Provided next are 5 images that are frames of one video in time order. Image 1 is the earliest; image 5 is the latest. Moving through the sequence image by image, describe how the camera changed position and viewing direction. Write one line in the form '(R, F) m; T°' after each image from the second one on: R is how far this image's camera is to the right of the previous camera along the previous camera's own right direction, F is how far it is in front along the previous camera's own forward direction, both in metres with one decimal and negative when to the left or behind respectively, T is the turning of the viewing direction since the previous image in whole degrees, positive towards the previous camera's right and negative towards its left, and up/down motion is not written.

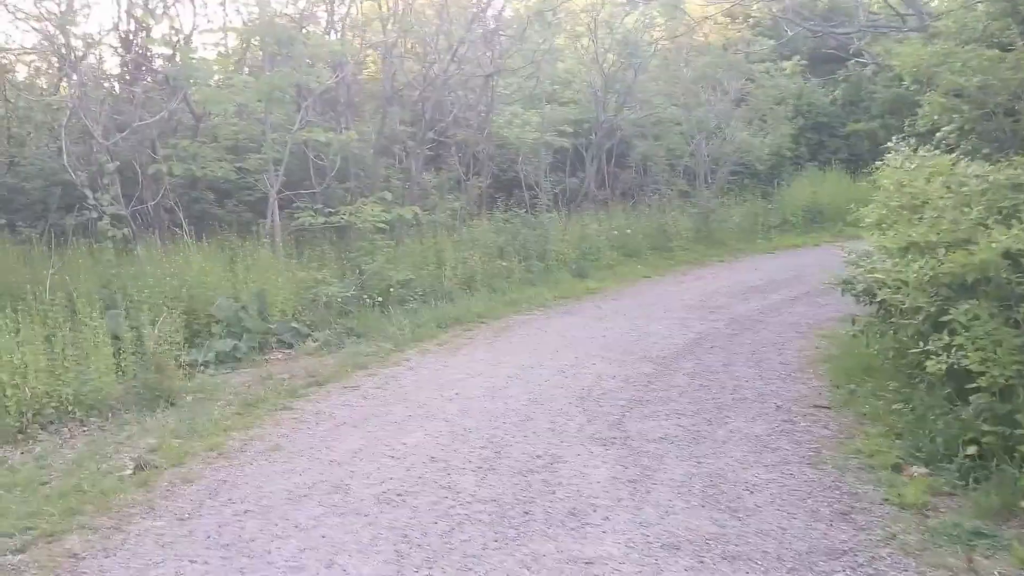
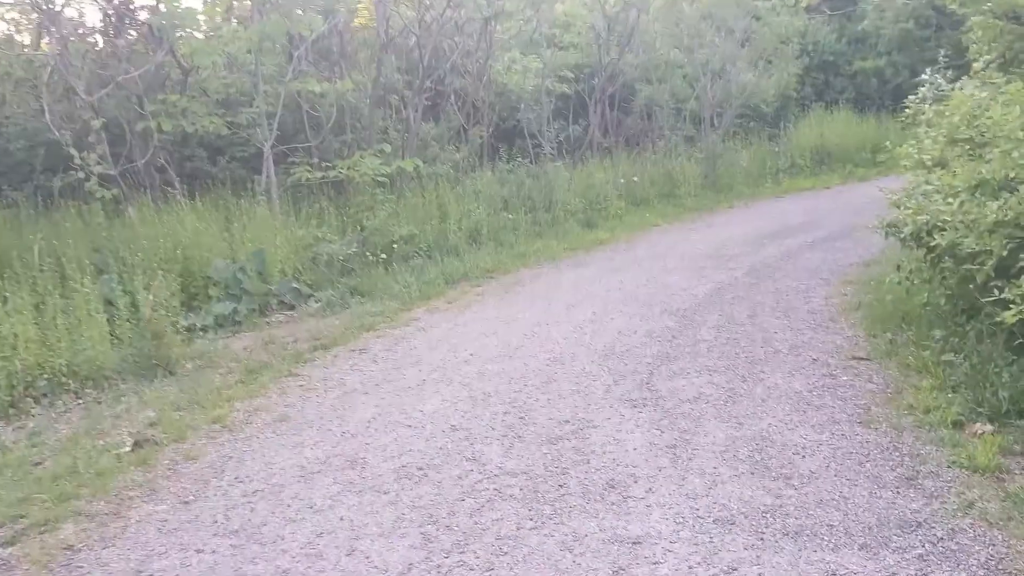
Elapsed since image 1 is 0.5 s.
(-0.1, +0.3) m; 0°
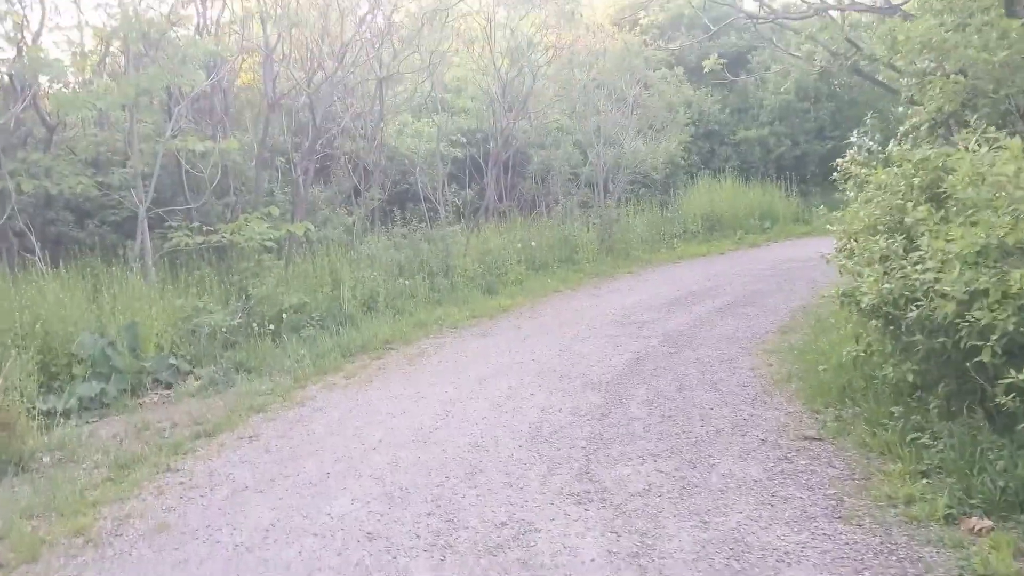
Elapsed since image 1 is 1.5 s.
(-0.2, +0.6) m; +7°
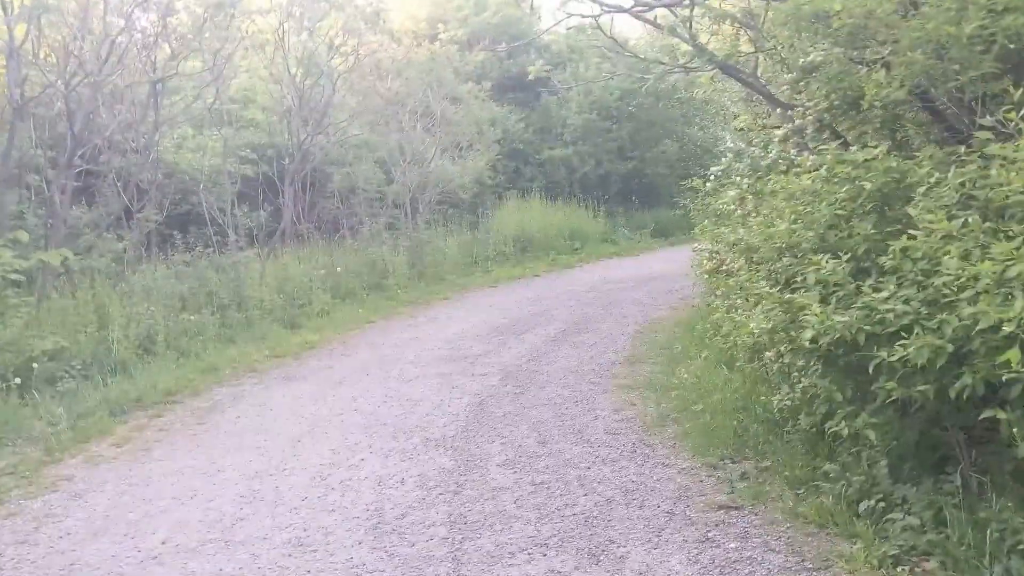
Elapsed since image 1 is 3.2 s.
(-0.2, +1.1) m; +12°
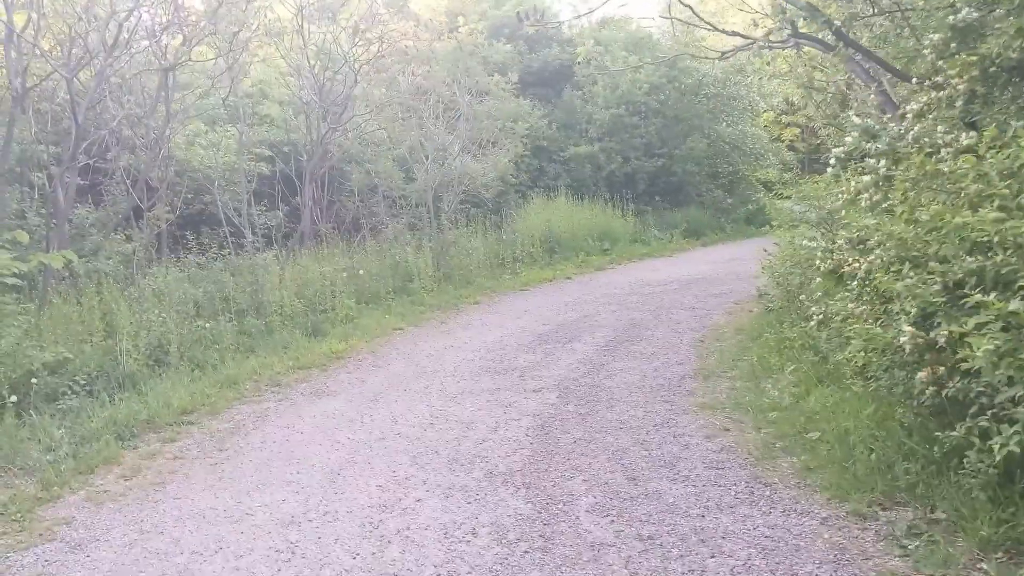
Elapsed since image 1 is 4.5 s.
(-0.3, +0.8) m; 0°
